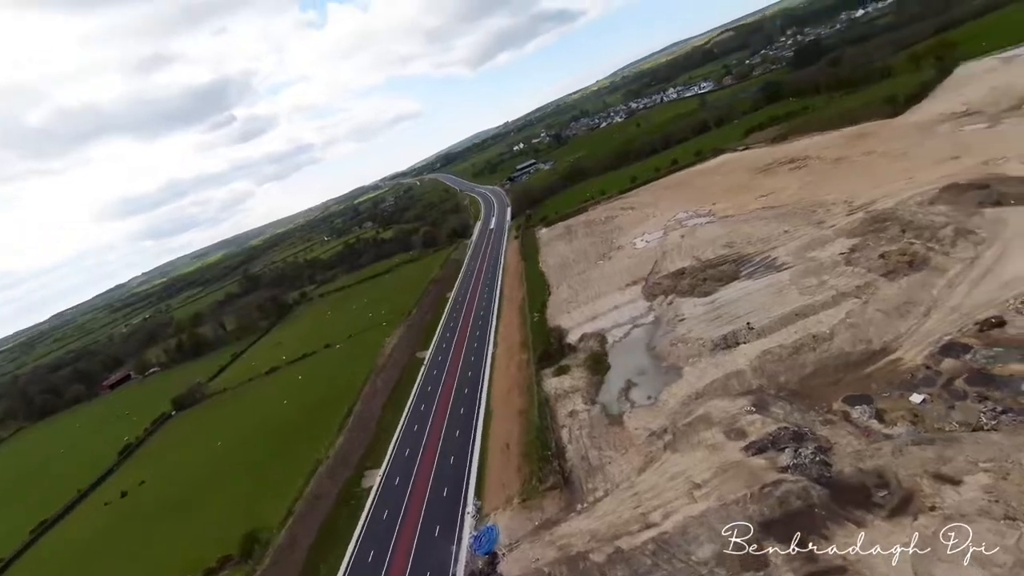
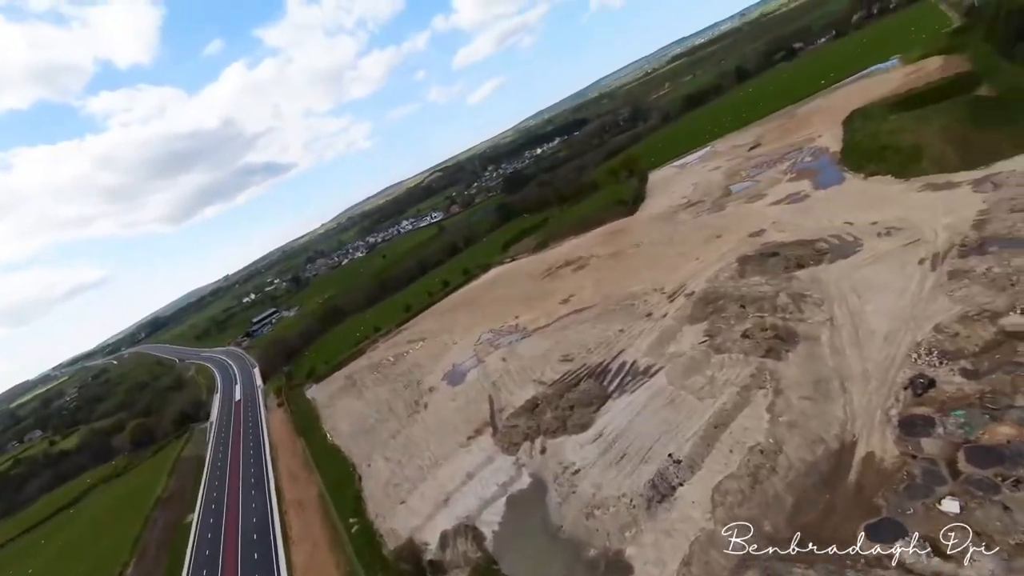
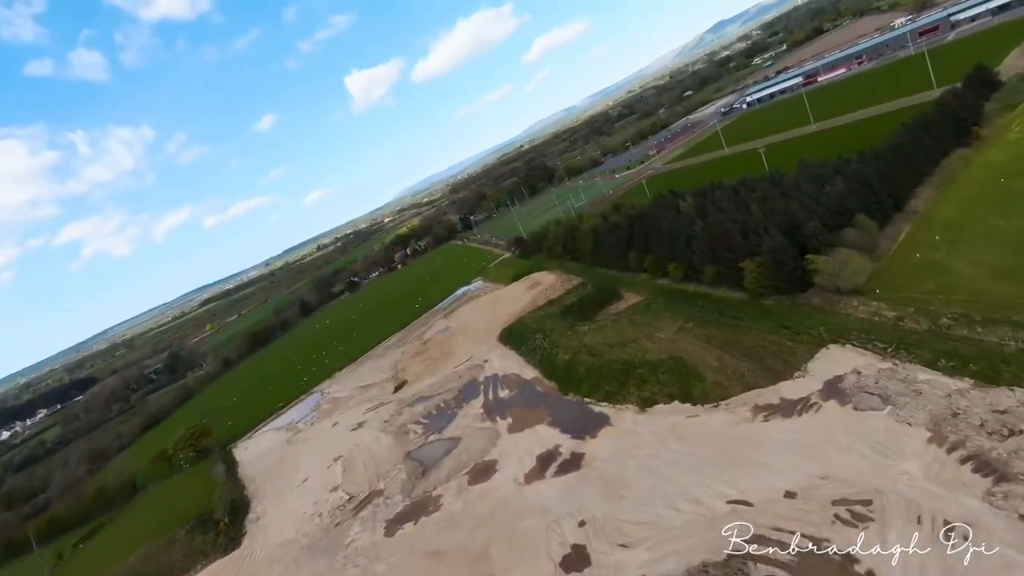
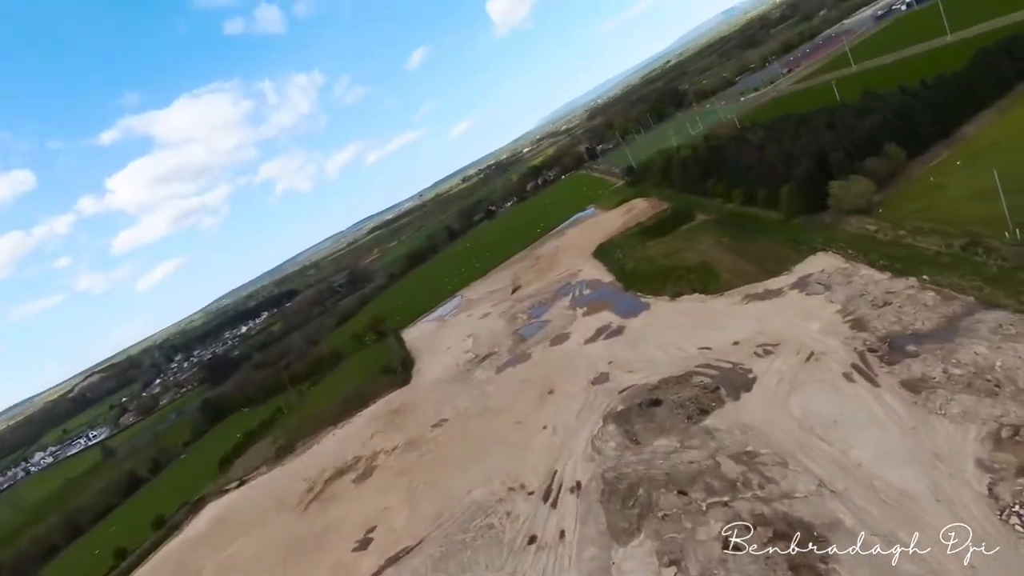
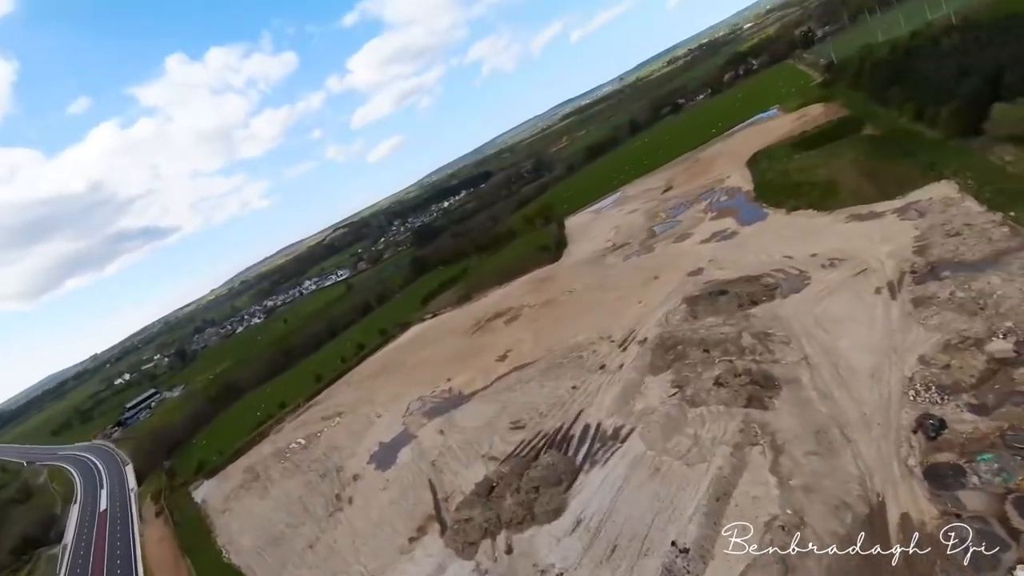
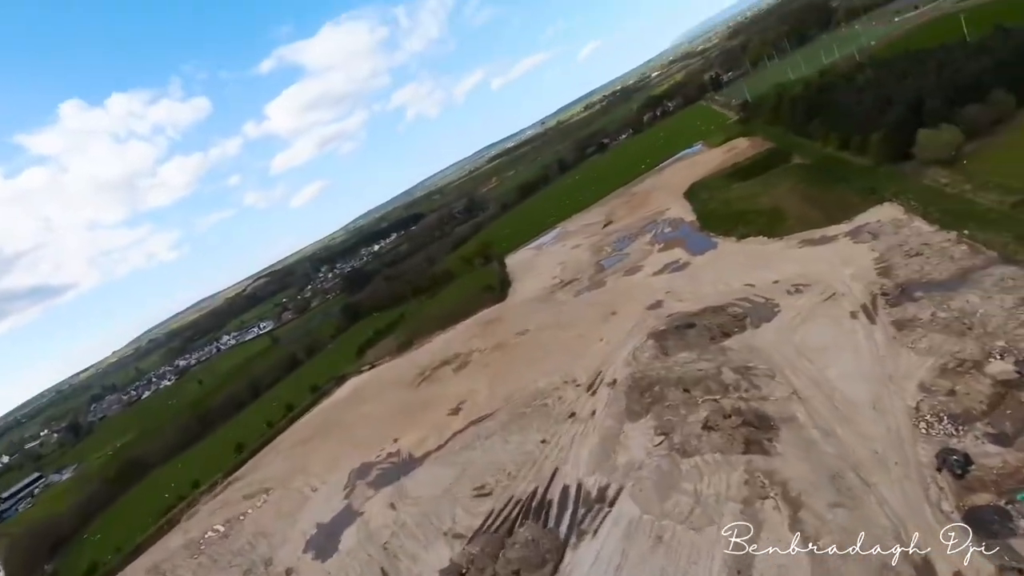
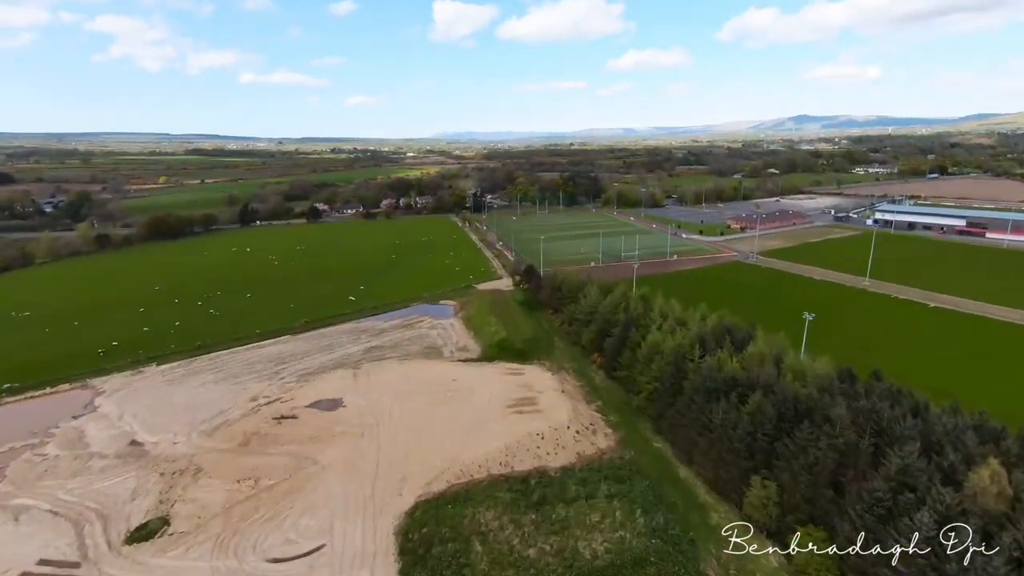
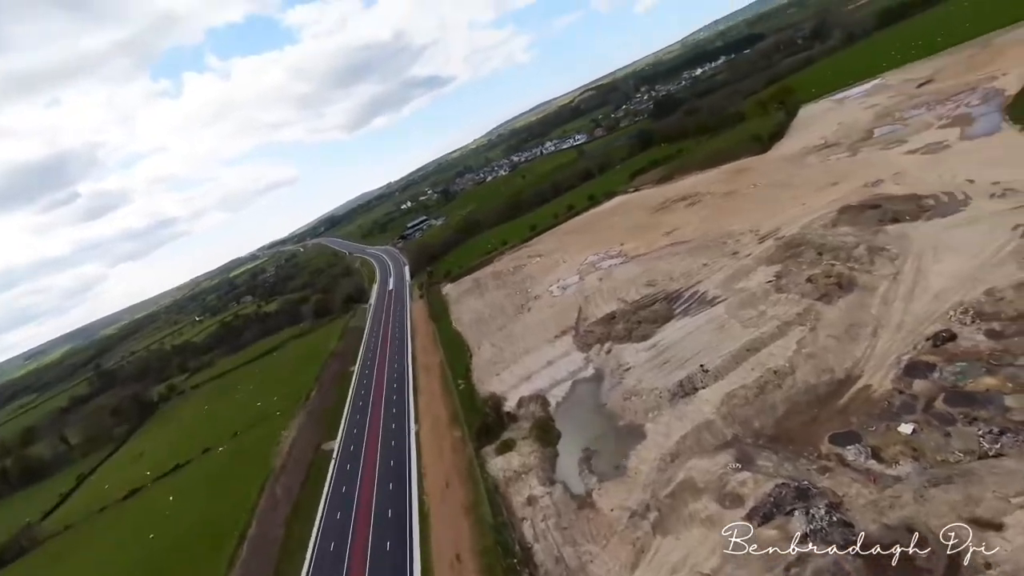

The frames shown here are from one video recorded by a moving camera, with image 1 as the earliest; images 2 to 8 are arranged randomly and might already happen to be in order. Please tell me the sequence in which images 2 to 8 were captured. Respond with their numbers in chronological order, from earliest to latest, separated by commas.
8, 2, 5, 6, 4, 3, 7
